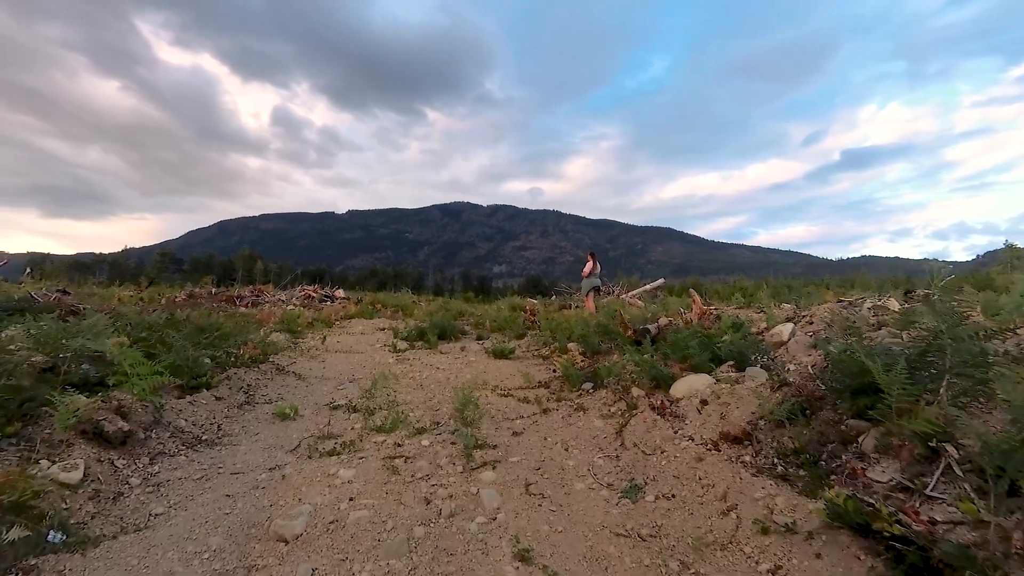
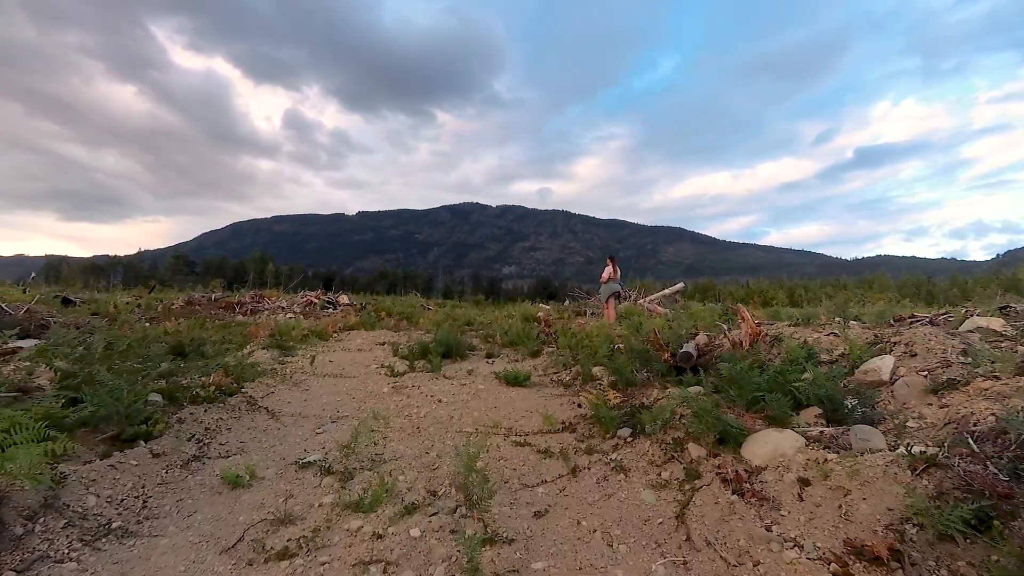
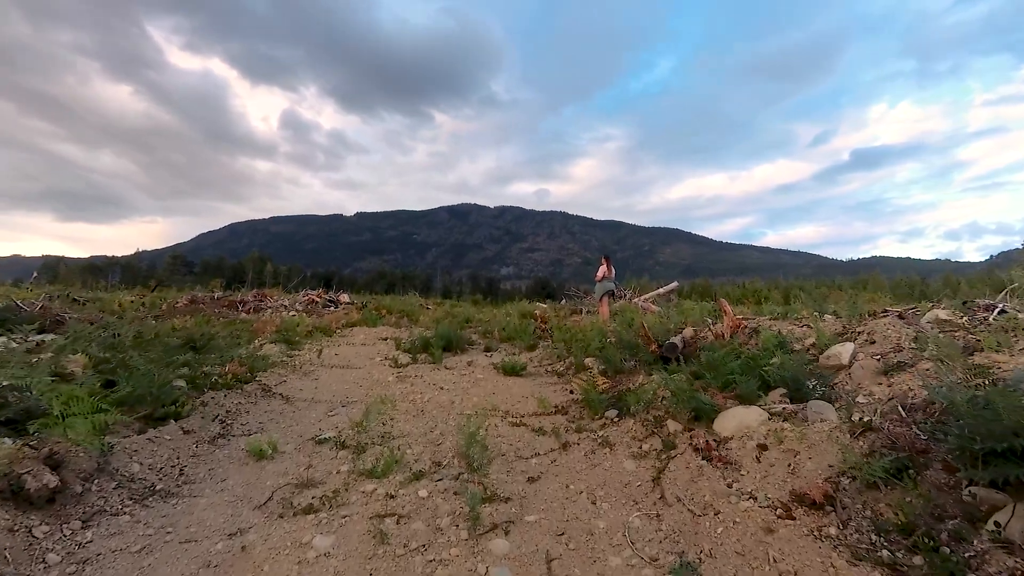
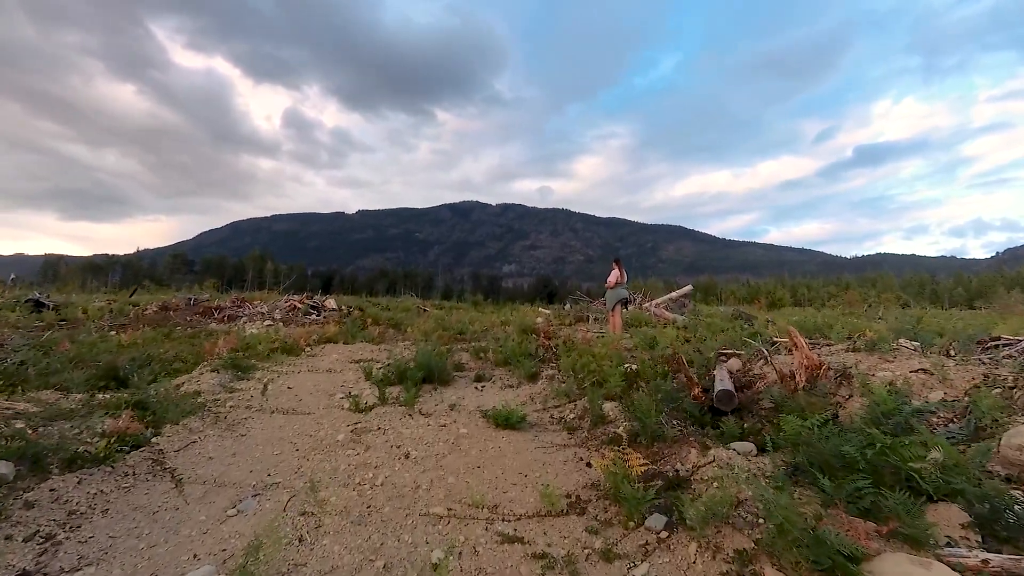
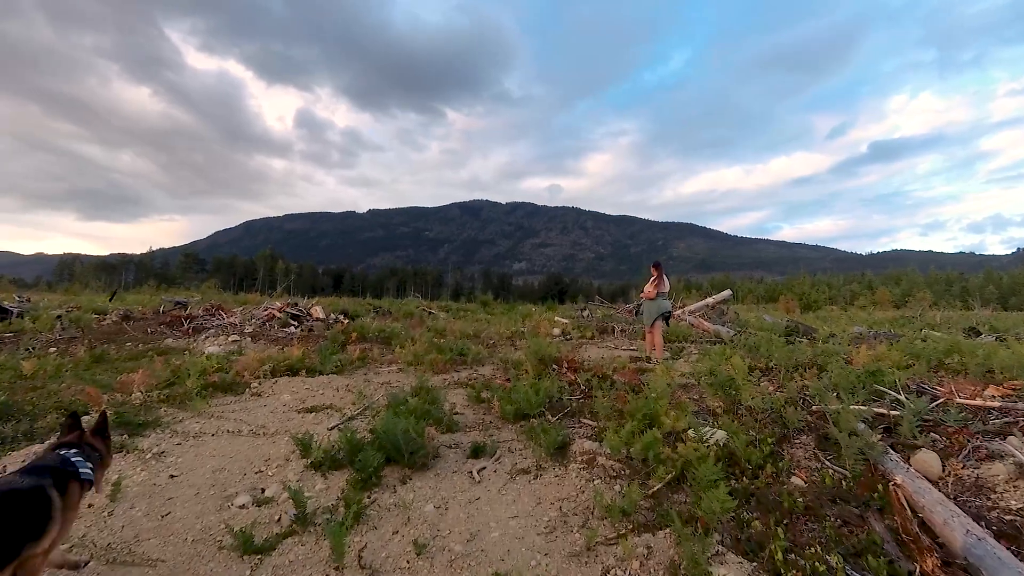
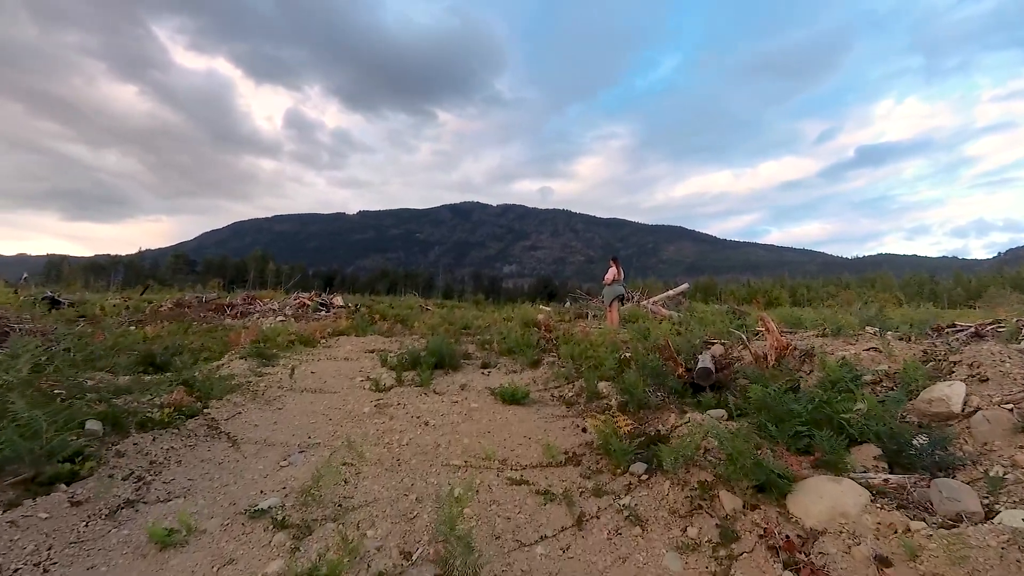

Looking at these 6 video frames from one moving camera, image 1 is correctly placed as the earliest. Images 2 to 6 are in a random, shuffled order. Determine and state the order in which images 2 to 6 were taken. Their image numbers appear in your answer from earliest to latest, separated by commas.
3, 2, 6, 4, 5
